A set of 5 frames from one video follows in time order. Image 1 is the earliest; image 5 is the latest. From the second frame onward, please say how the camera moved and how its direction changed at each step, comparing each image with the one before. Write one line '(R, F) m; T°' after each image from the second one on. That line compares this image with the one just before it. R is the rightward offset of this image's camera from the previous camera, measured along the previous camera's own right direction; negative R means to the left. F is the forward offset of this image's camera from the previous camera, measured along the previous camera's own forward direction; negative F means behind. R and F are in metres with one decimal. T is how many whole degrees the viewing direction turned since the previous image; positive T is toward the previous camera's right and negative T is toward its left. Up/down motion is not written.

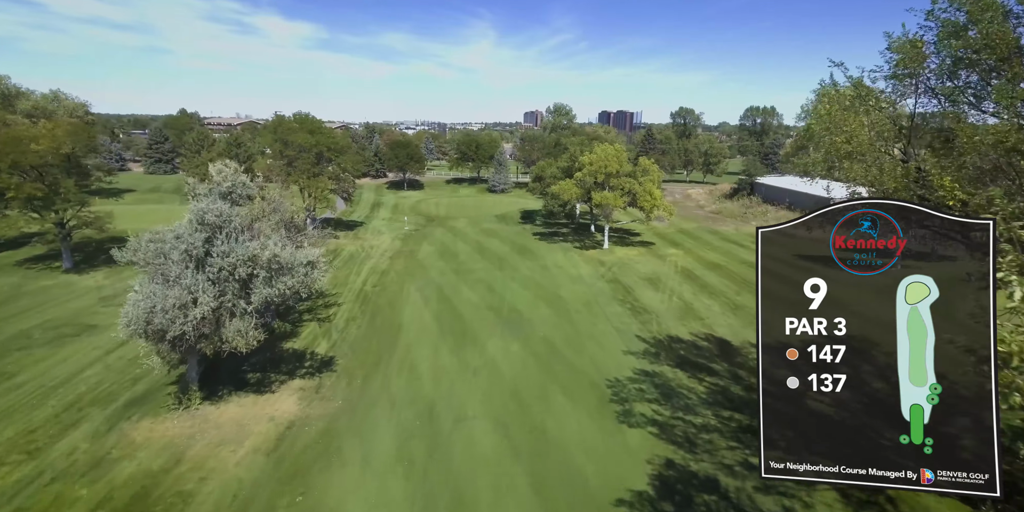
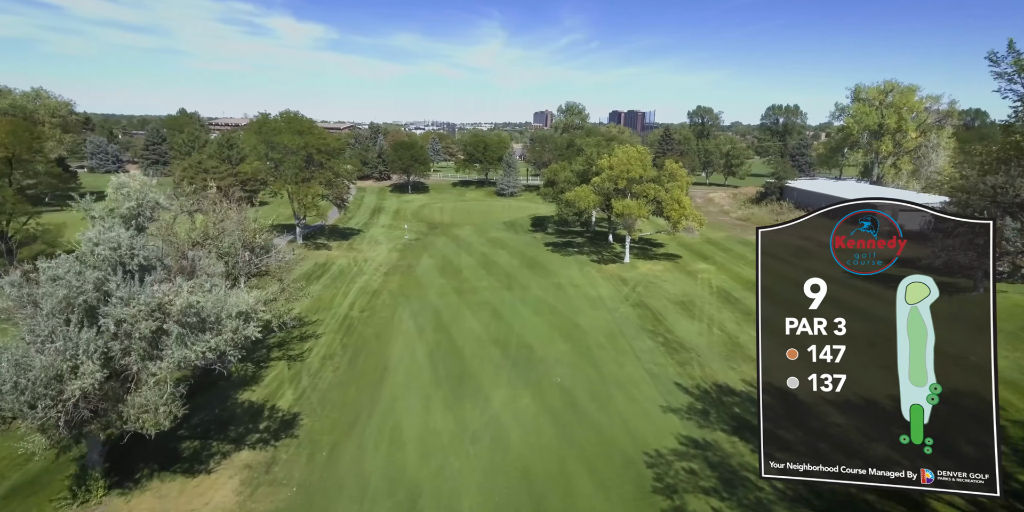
(0.0, +5.0) m; -1°
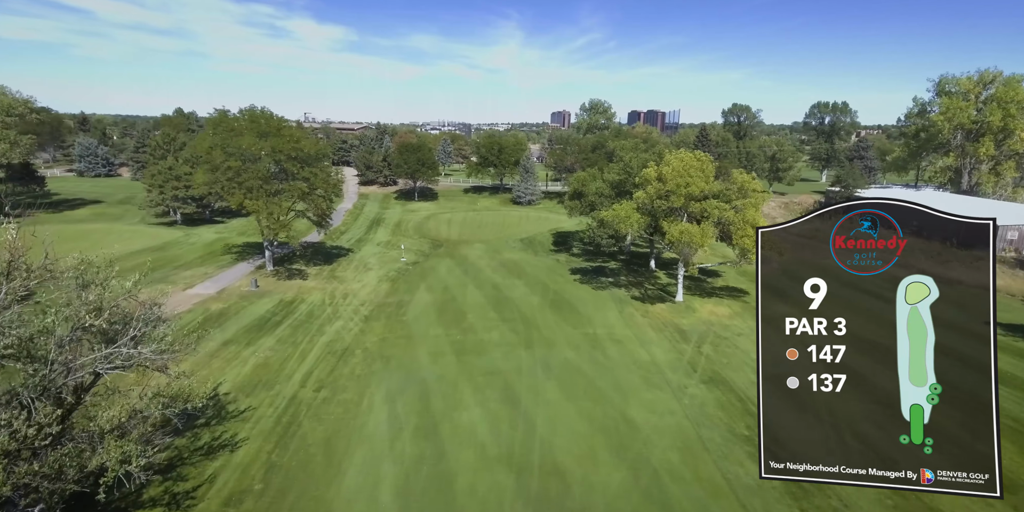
(-0.2, +9.4) m; -2°
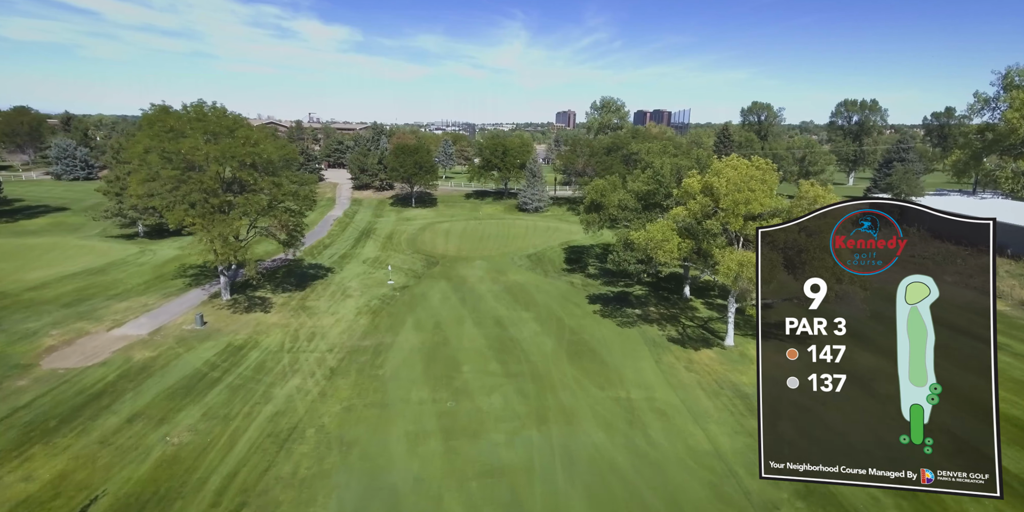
(-0.1, +6.8) m; 0°
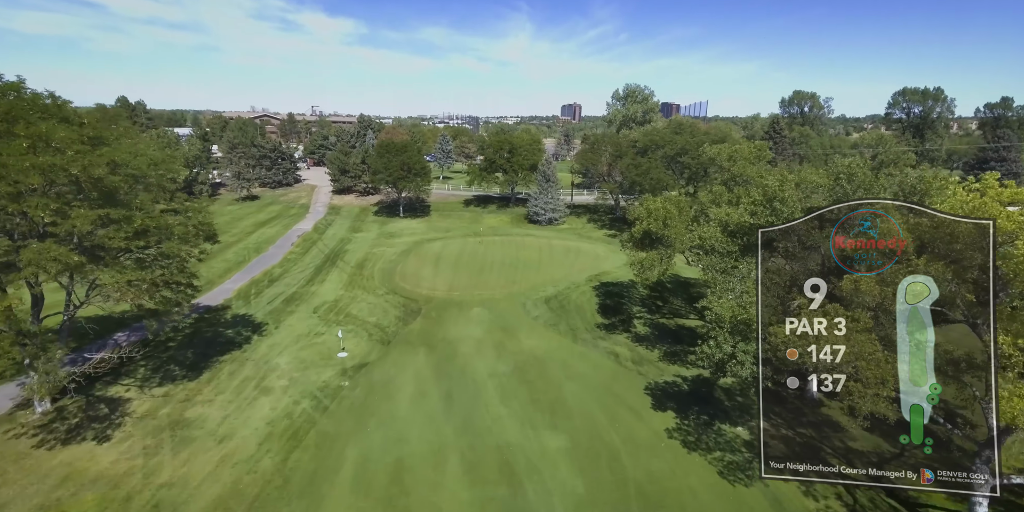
(-0.5, +13.3) m; 0°
